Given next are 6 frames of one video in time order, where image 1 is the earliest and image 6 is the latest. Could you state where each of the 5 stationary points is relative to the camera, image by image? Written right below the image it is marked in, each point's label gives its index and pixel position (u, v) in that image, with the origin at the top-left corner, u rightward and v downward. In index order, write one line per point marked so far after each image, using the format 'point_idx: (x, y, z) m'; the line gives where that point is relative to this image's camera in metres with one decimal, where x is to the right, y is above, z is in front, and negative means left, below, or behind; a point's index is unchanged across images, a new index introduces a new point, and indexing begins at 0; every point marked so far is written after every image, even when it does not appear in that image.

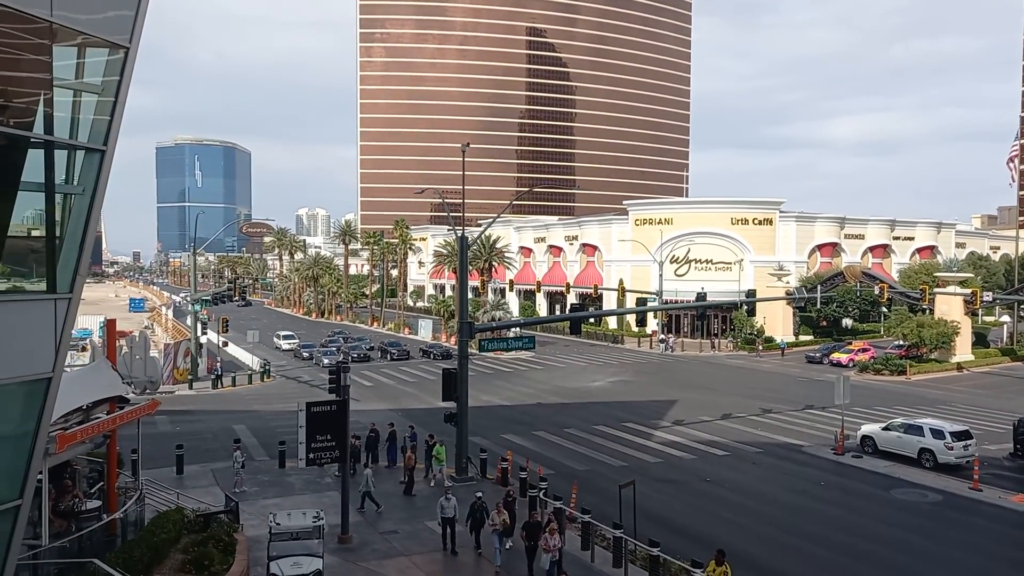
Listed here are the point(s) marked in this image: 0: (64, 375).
0: (-7.8, -1.5, +13.1) m
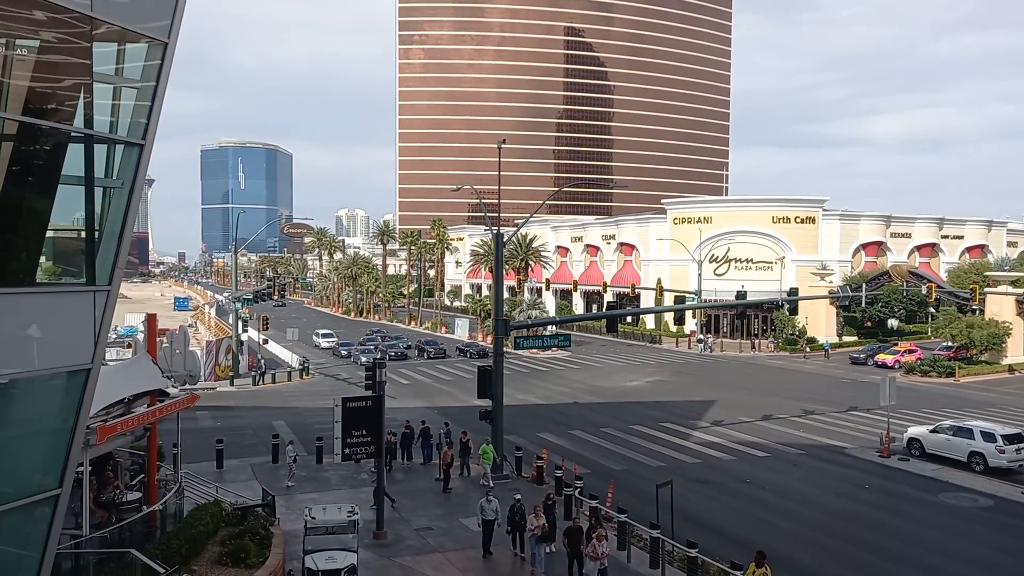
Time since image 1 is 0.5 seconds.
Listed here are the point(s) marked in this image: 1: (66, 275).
0: (-7.2, -1.4, +13.3) m
1: (-5.4, +0.2, +9.2) m
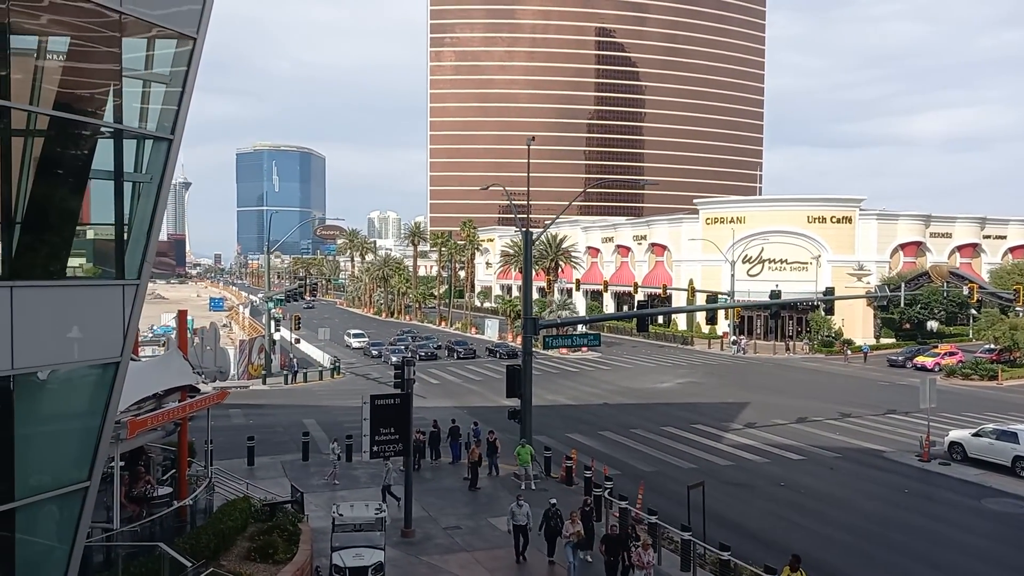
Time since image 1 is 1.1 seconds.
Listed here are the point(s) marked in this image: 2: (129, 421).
0: (-6.7, -1.4, +13.5) m
1: (-5.1, +0.2, +9.2) m
2: (-5.8, -2.0, +11.4) m
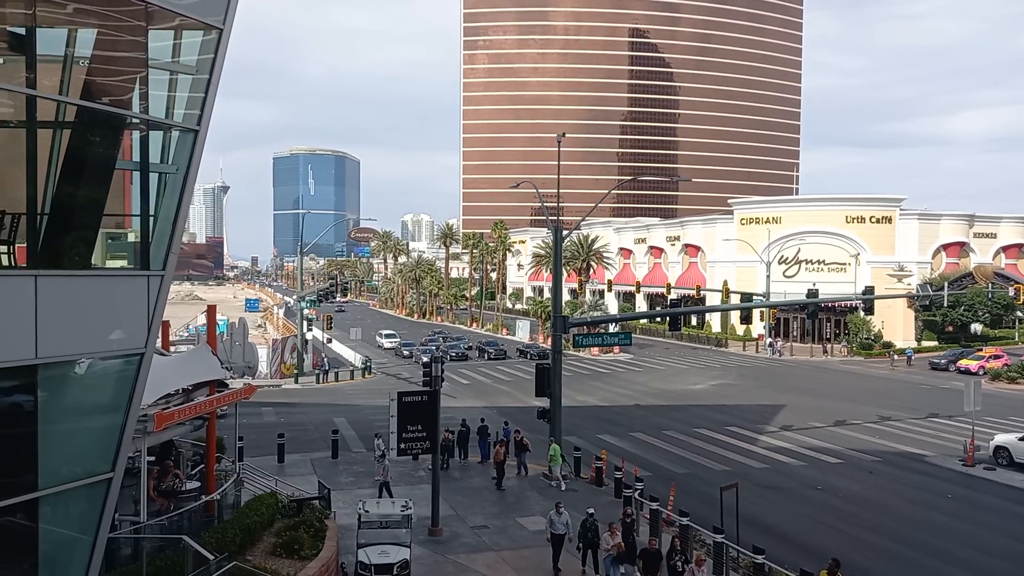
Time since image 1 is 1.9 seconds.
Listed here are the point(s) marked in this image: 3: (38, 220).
0: (-6.2, -1.3, +13.5) m
1: (-4.8, +0.3, +9.2) m
2: (-5.4, -1.9, +11.4) m
3: (-5.3, +0.8, +8.4) m
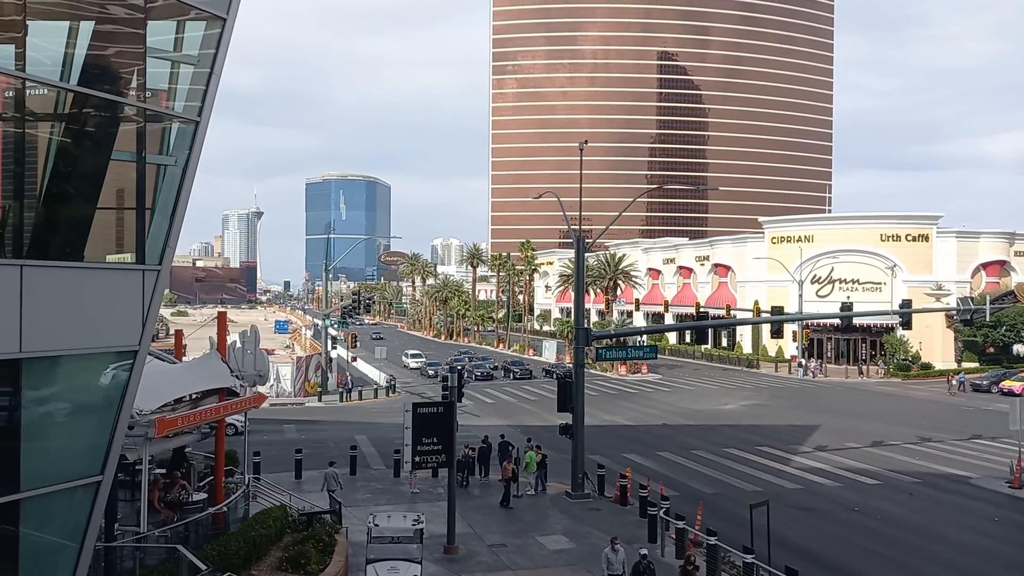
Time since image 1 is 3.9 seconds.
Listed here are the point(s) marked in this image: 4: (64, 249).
0: (-5.9, -1.4, +13.2) m
1: (-4.7, +0.4, +8.9) m
2: (-5.2, -1.9, +11.1) m
3: (-5.2, +0.8, +8.1) m
4: (-5.0, +0.4, +8.4) m
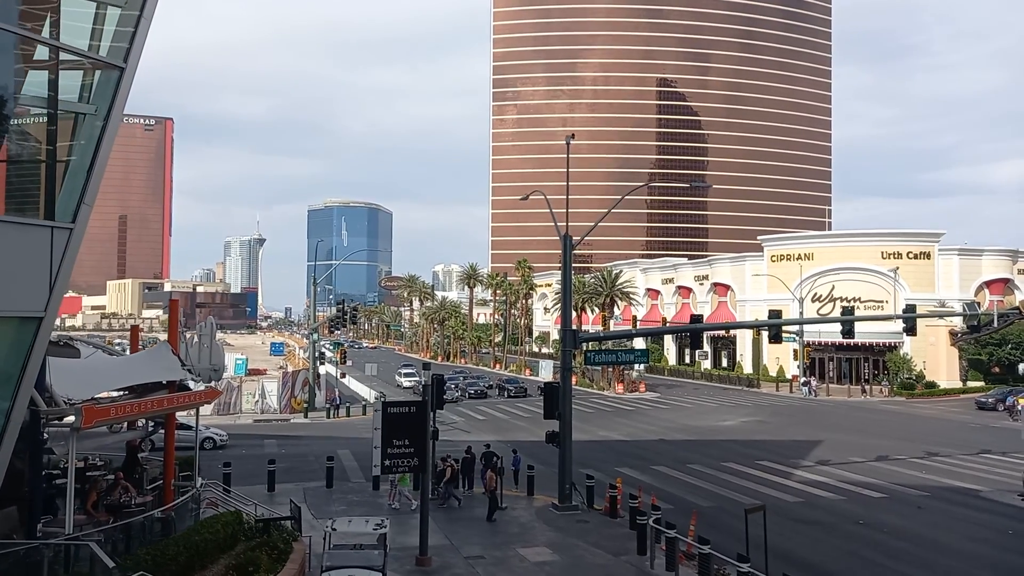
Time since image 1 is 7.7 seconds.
0: (-6.4, -1.1, +12.2) m
1: (-5.1, +0.8, +8.0) m
2: (-5.6, -1.6, +10.0) m
3: (-5.6, +1.2, +7.2) m
4: (-5.4, +0.8, +7.5) m
